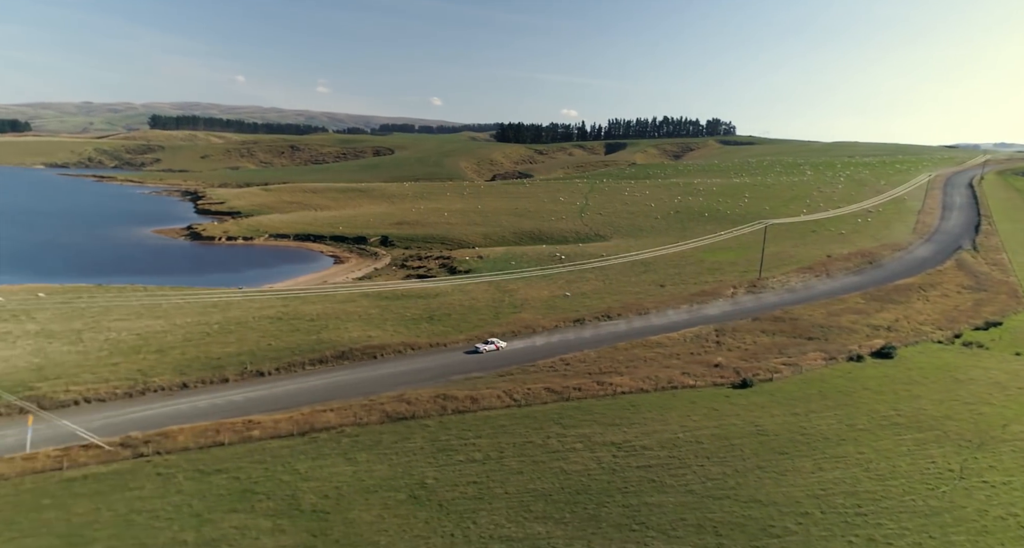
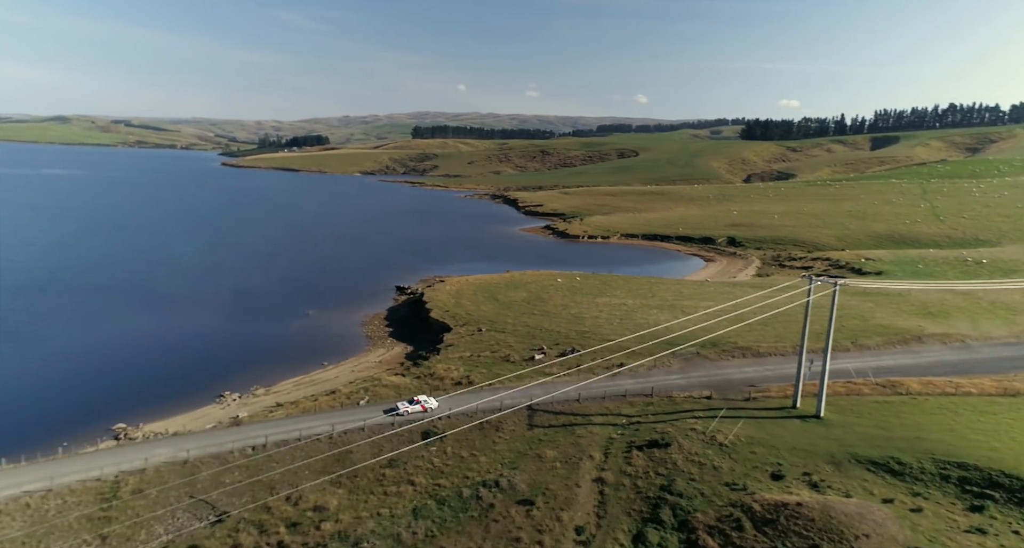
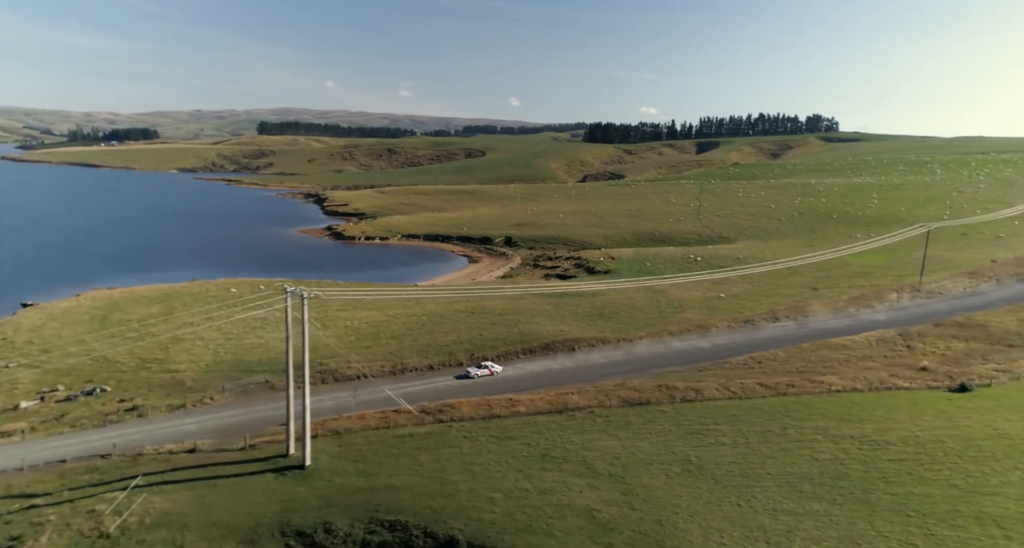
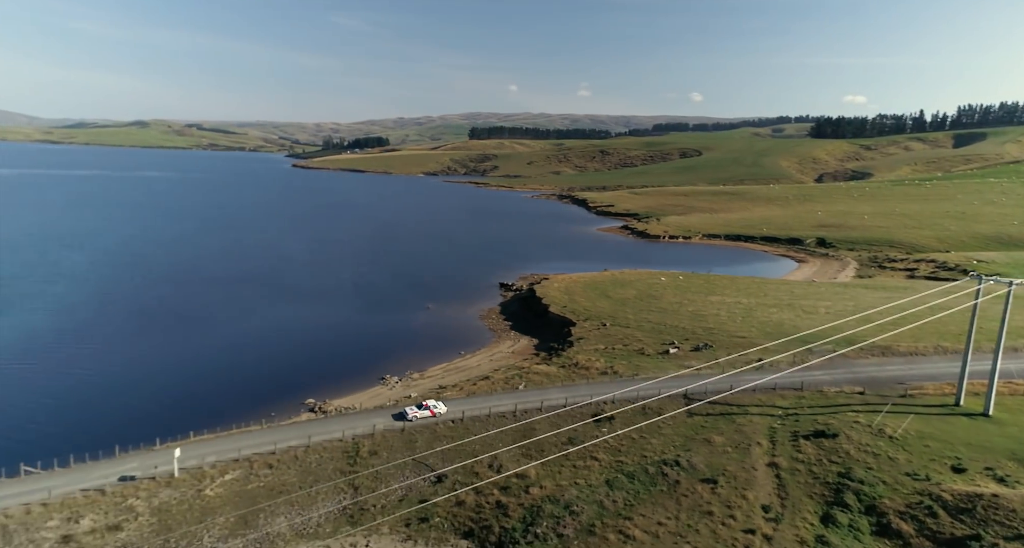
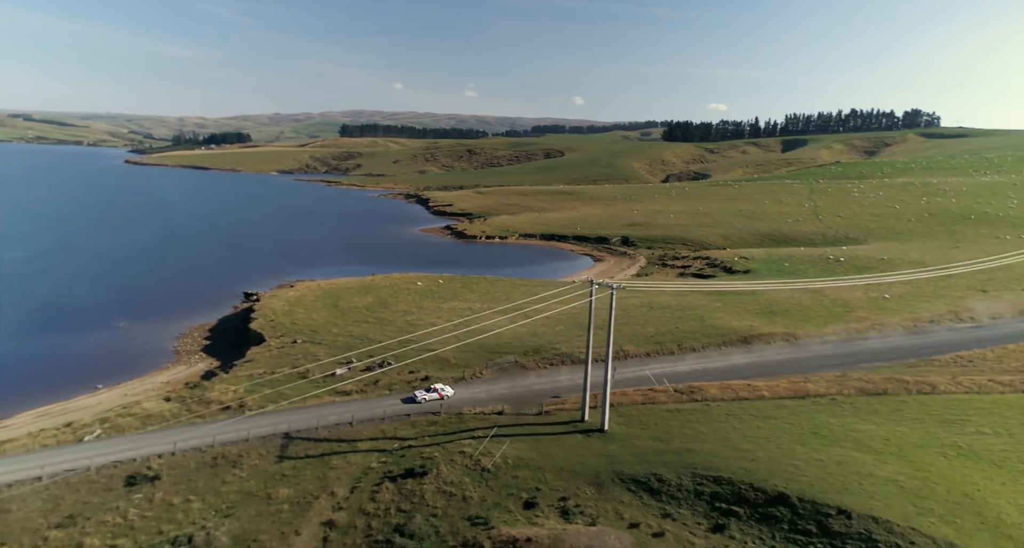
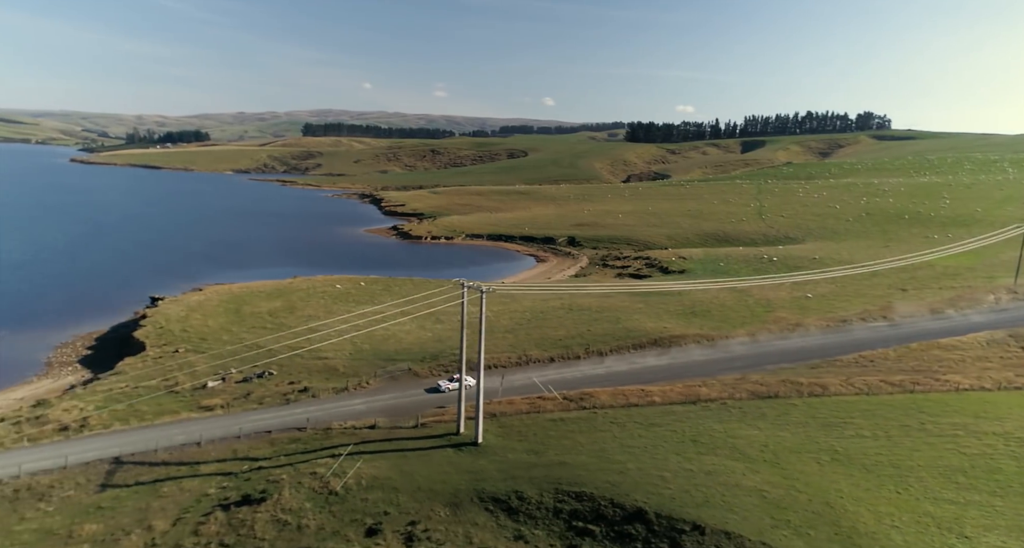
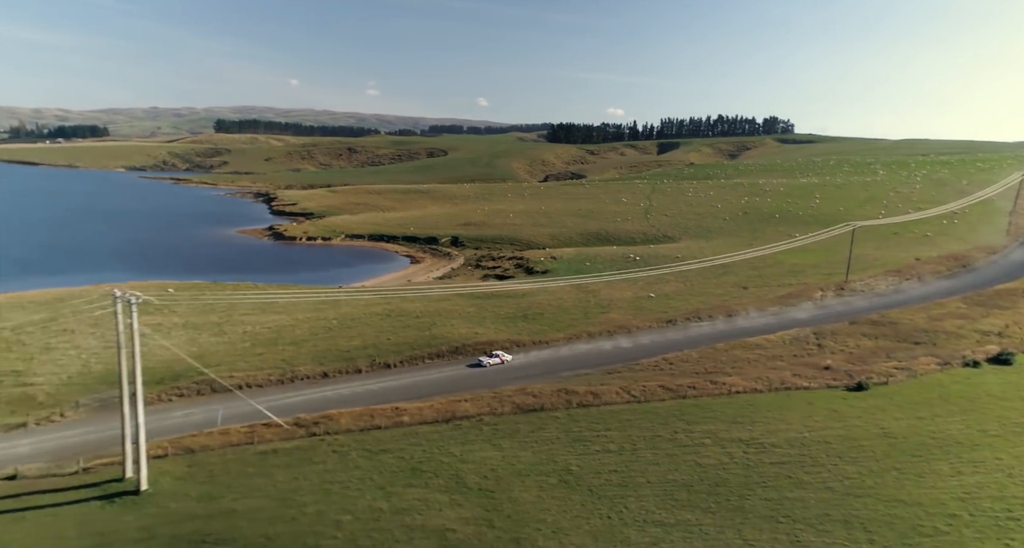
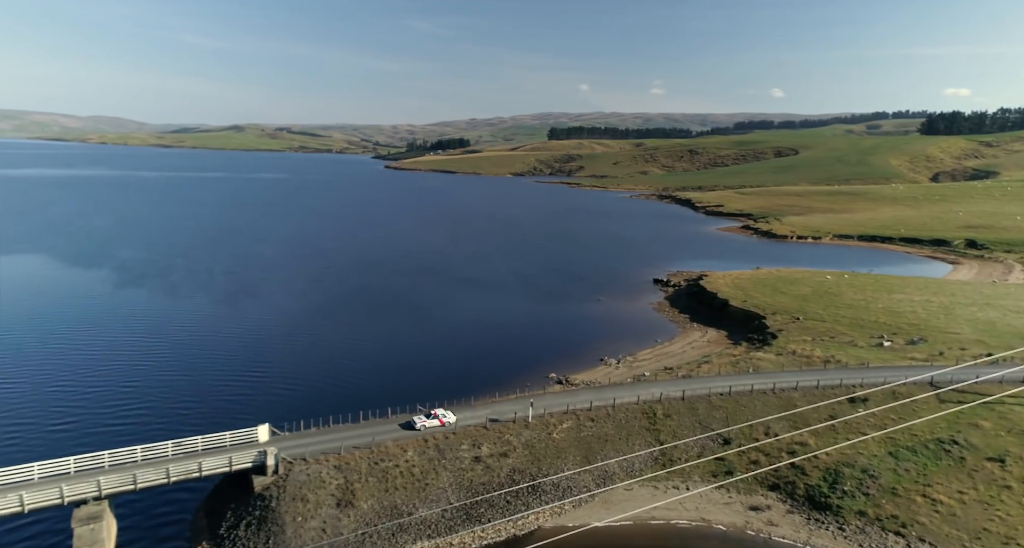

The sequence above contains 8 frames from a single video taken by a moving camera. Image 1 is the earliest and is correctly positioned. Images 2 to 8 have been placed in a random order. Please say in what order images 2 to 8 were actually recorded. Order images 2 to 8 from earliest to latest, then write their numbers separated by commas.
7, 3, 6, 5, 2, 4, 8
